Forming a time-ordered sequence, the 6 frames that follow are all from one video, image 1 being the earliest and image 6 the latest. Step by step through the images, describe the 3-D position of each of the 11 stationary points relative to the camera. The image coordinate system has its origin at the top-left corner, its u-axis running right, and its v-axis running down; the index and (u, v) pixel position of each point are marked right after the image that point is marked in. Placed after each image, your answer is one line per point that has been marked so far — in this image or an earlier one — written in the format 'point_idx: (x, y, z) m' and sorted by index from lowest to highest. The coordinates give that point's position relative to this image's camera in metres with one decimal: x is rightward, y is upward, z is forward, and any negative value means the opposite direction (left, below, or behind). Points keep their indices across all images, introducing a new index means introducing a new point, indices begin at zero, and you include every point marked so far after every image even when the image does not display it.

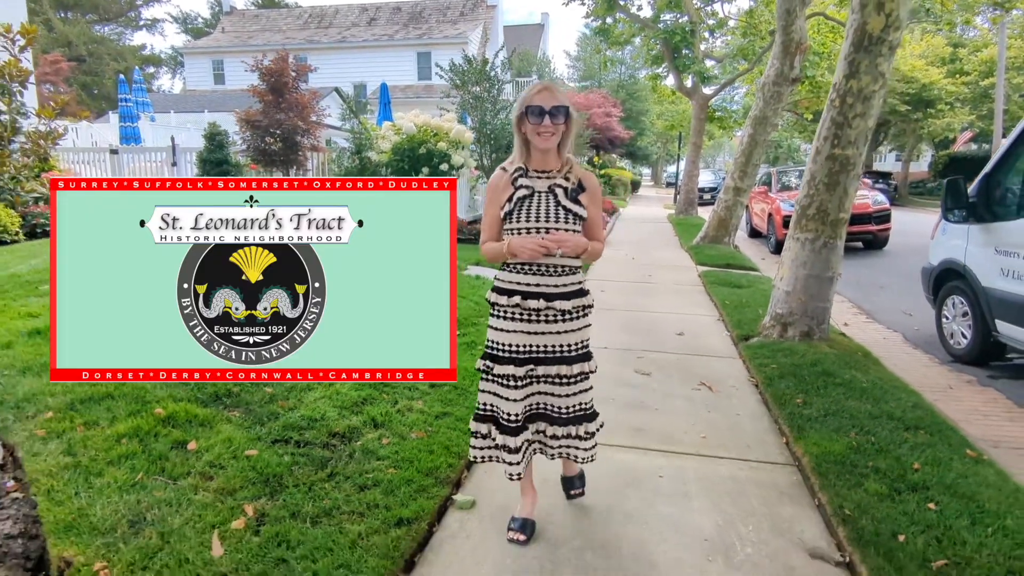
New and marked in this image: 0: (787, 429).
0: (+1.6, -0.8, +3.7) m
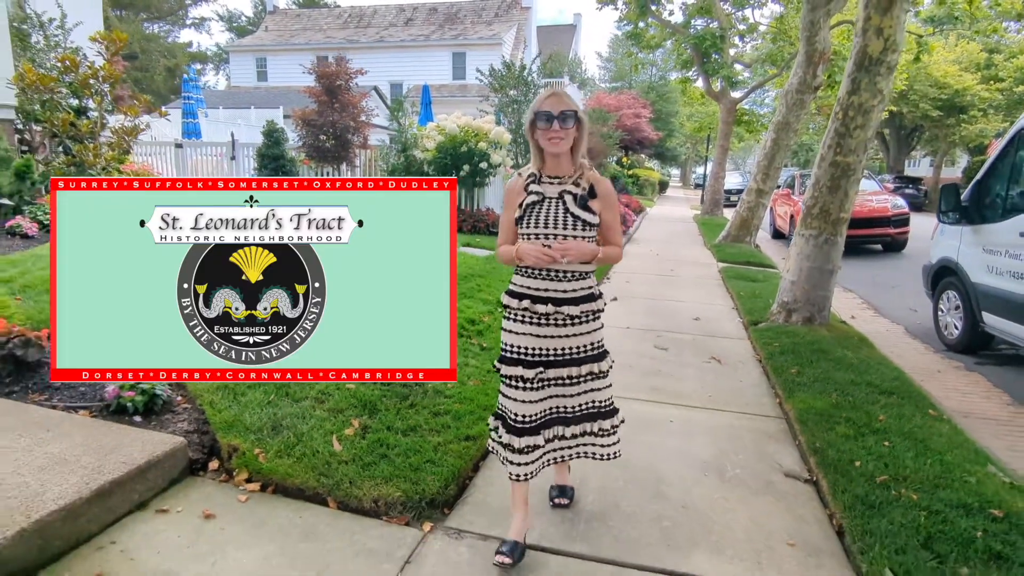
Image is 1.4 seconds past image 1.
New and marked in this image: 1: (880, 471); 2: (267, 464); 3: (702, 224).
0: (+1.9, -0.7, +4.5) m
1: (+1.8, -0.9, +3.2) m
2: (-1.1, -0.8, +3.0) m
3: (+5.1, +1.7, +17.4) m
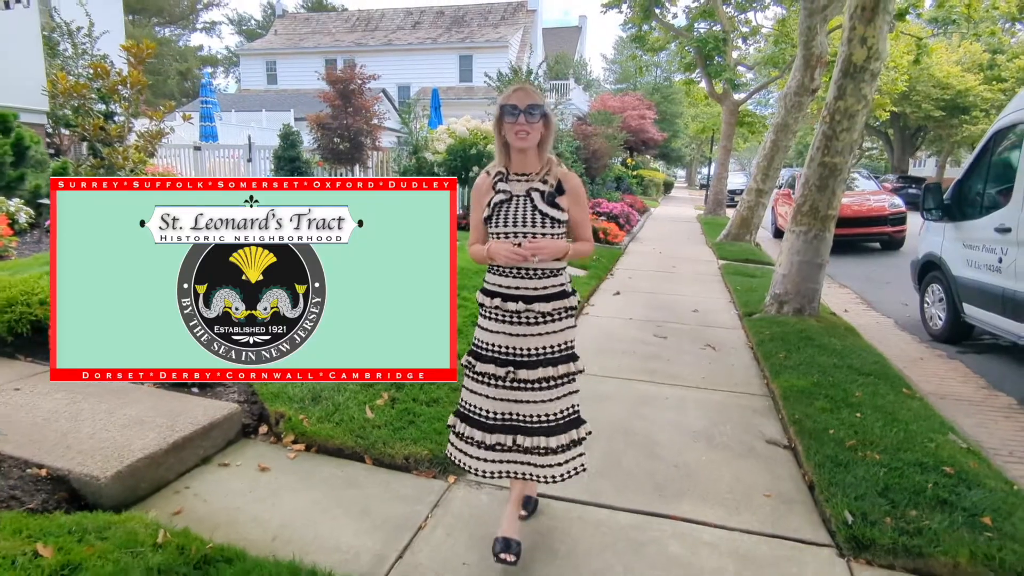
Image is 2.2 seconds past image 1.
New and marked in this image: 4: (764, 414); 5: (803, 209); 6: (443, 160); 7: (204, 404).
0: (+1.9, -0.6, +4.9) m
1: (+1.9, -0.8, +3.6) m
2: (-1.1, -0.7, +3.4) m
3: (+5.3, +1.8, +17.8) m
4: (+1.6, -0.8, +4.2) m
5: (+2.9, +0.8, +6.3) m
6: (-1.2, +2.3, +11.5) m
7: (-1.6, -0.6, +3.4) m
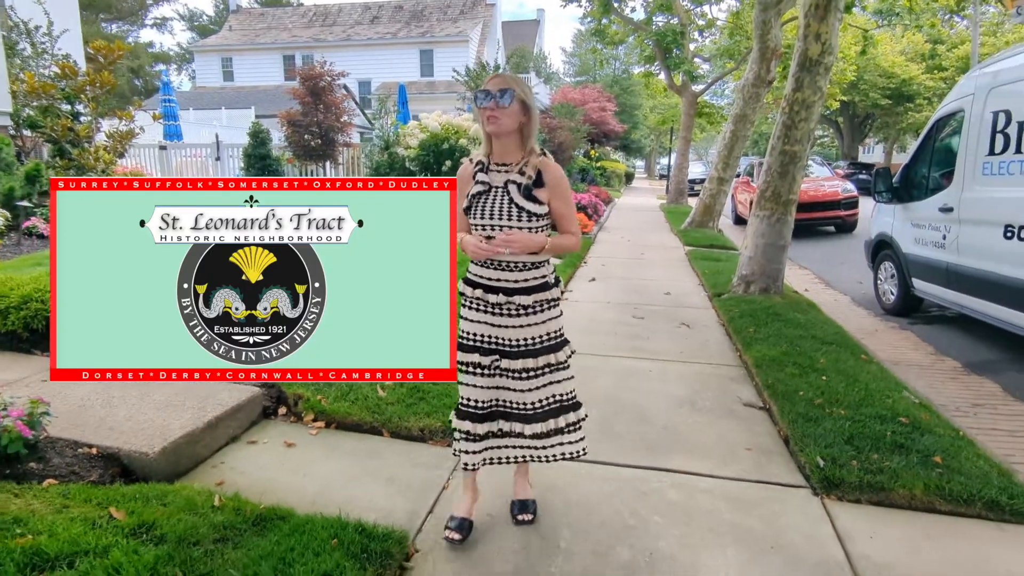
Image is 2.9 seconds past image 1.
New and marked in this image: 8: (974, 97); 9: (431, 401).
0: (+1.9, -0.5, +5.3) m
1: (+1.9, -0.7, +4.0) m
2: (-1.0, -0.7, +3.7) m
3: (+4.5, +2.2, +18.3) m
4: (+1.6, -0.7, +4.6) m
5: (+2.7, +1.0, +6.8) m
6: (-1.8, +2.4, +11.7) m
7: (-1.6, -0.6, +3.6) m
8: (+4.2, +1.7, +5.9) m
9: (-0.5, -0.7, +3.8) m
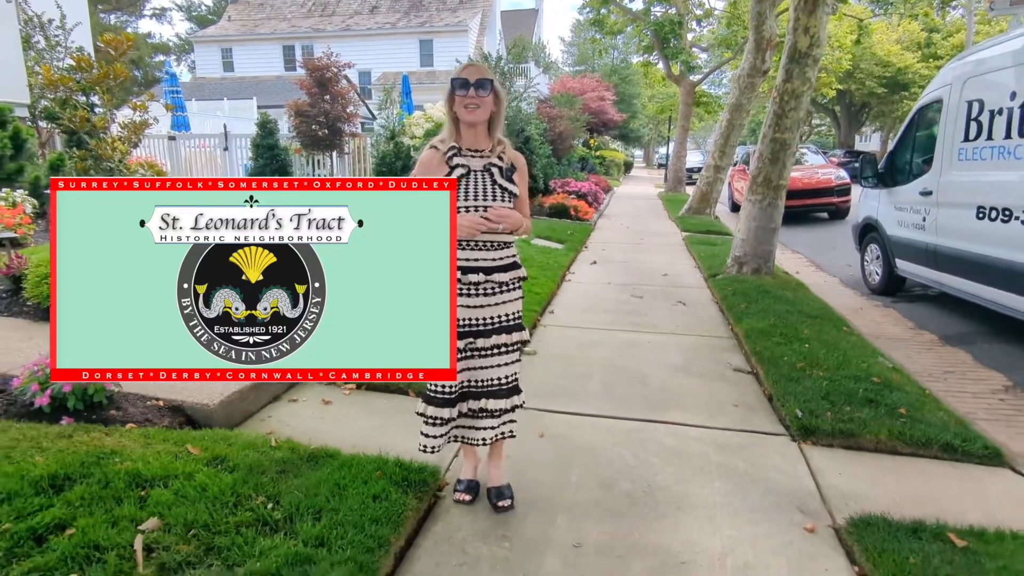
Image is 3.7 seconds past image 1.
0: (+1.9, -0.3, +5.7) m
1: (+2.0, -0.5, +4.4) m
2: (-1.0, -0.5, +4.1) m
3: (+4.5, +2.6, +18.7) m
4: (+1.7, -0.5, +5.0) m
5: (+2.7, +1.2, +7.2) m
6: (-1.7, +2.7, +12.1) m
7: (-1.5, -0.4, +4.0) m
8: (+4.3, +1.9, +6.2) m
9: (-0.4, -0.5, +4.2) m
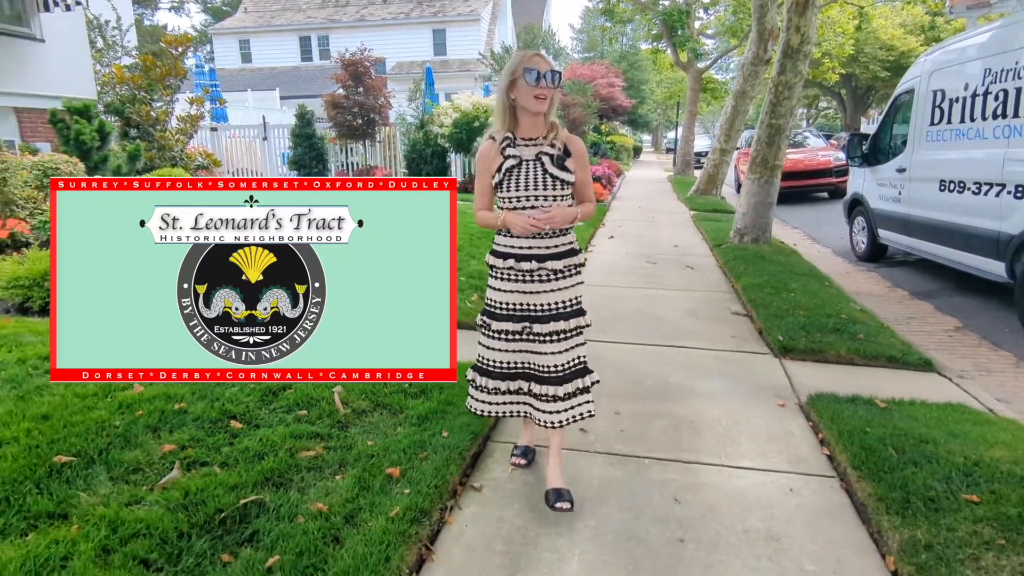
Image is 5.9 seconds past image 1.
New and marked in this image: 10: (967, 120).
0: (+2.3, +0.1, +6.7) m
1: (+2.3, -0.2, +5.5) m
2: (-0.6, -0.2, +5.2) m
3: (+5.0, +3.2, +19.6) m
4: (+2.1, -0.1, +6.1) m
5: (+3.1, +1.6, +8.2) m
6: (-1.3, +3.2, +13.1) m
7: (-1.2, -0.1, +5.1) m
8: (+4.6, +2.4, +7.2) m
9: (-0.1, -0.2, +5.3) m
10: (+4.4, +1.6, +6.2) m
